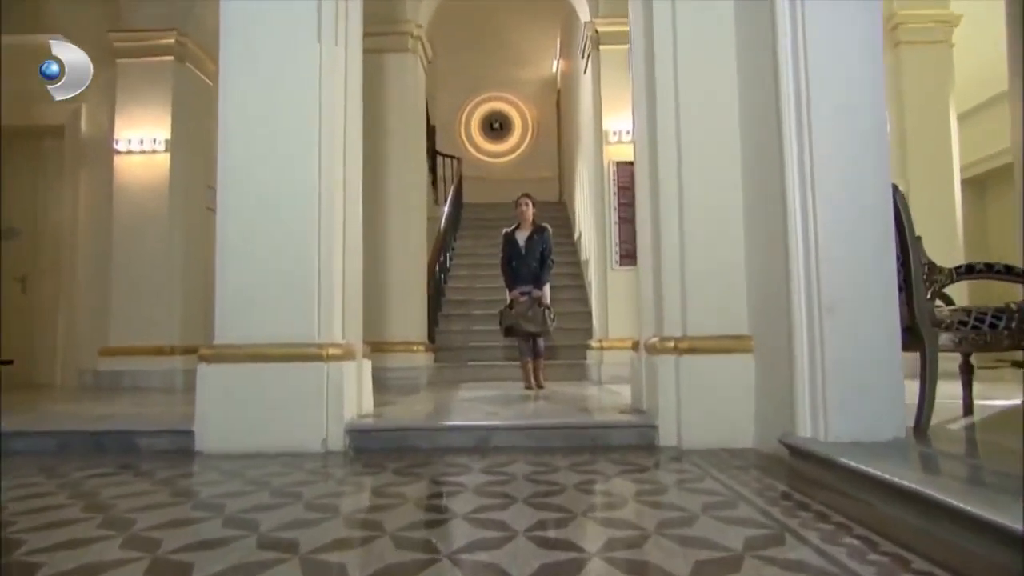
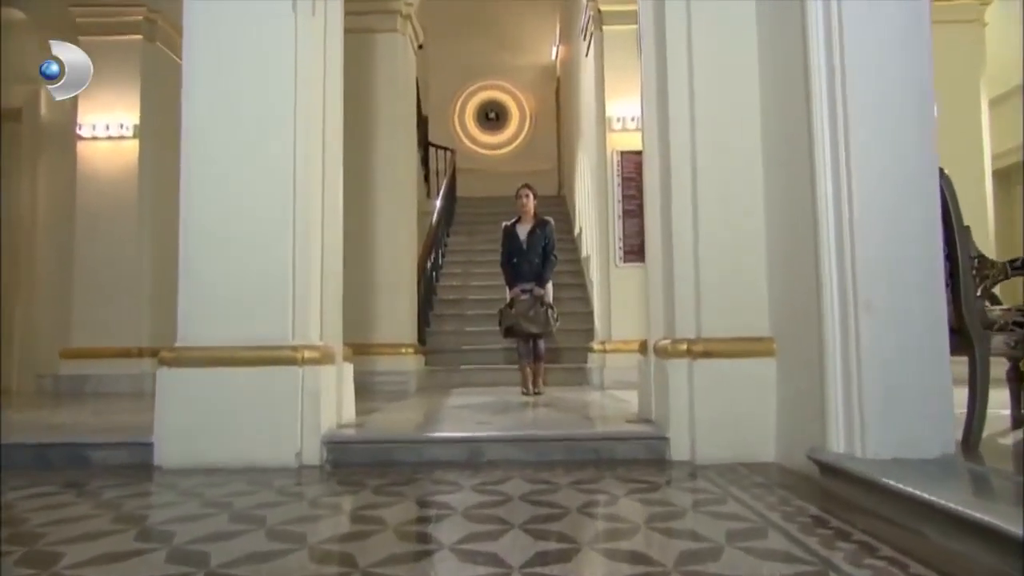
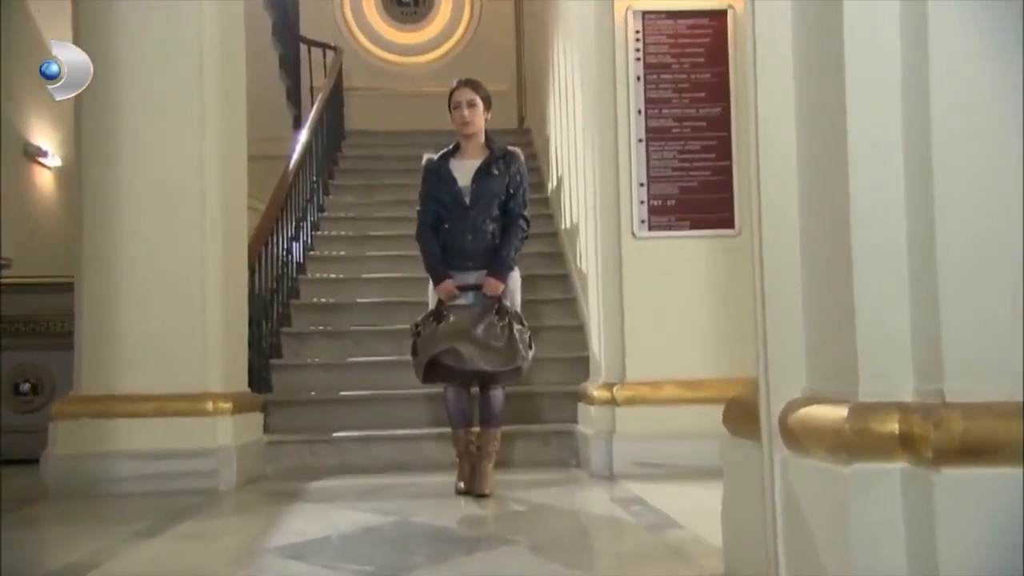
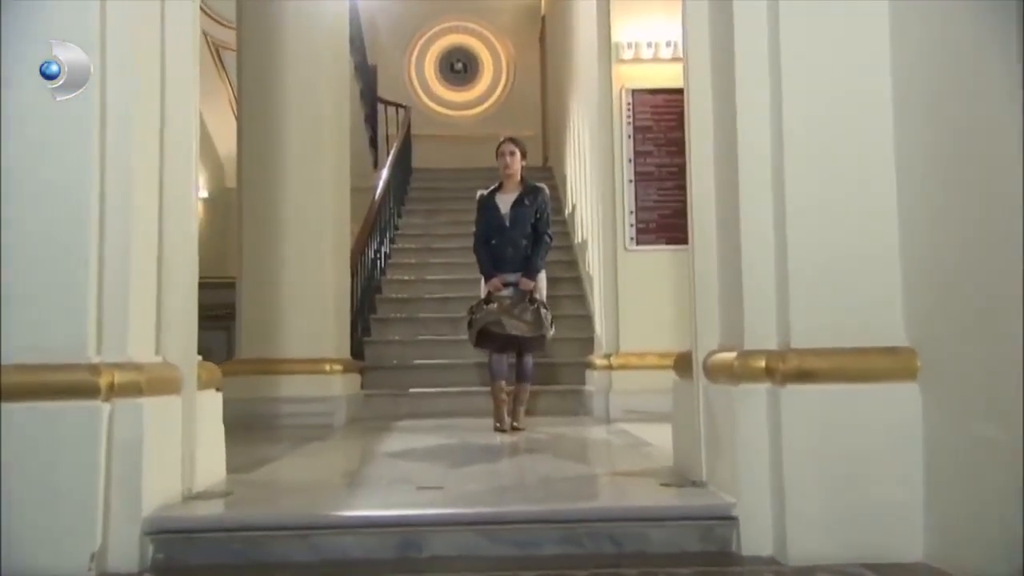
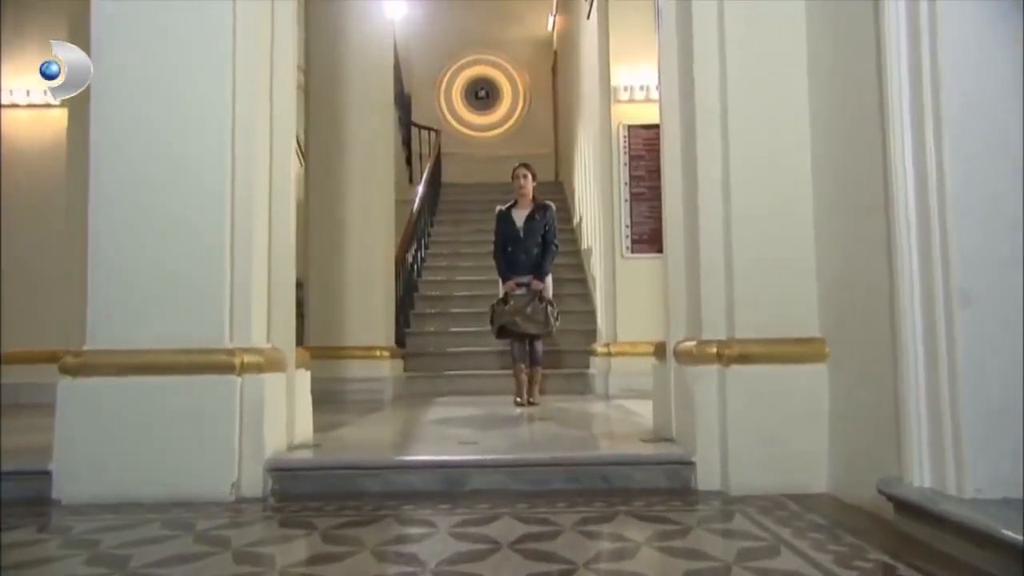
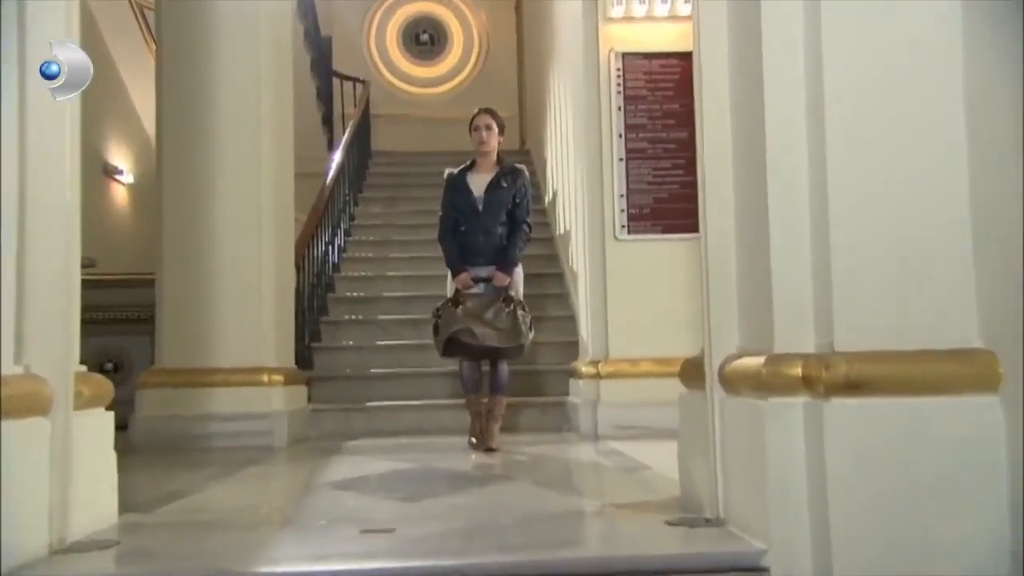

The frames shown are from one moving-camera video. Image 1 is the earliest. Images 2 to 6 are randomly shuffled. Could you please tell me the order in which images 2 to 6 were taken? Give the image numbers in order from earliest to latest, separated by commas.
2, 5, 4, 6, 3
